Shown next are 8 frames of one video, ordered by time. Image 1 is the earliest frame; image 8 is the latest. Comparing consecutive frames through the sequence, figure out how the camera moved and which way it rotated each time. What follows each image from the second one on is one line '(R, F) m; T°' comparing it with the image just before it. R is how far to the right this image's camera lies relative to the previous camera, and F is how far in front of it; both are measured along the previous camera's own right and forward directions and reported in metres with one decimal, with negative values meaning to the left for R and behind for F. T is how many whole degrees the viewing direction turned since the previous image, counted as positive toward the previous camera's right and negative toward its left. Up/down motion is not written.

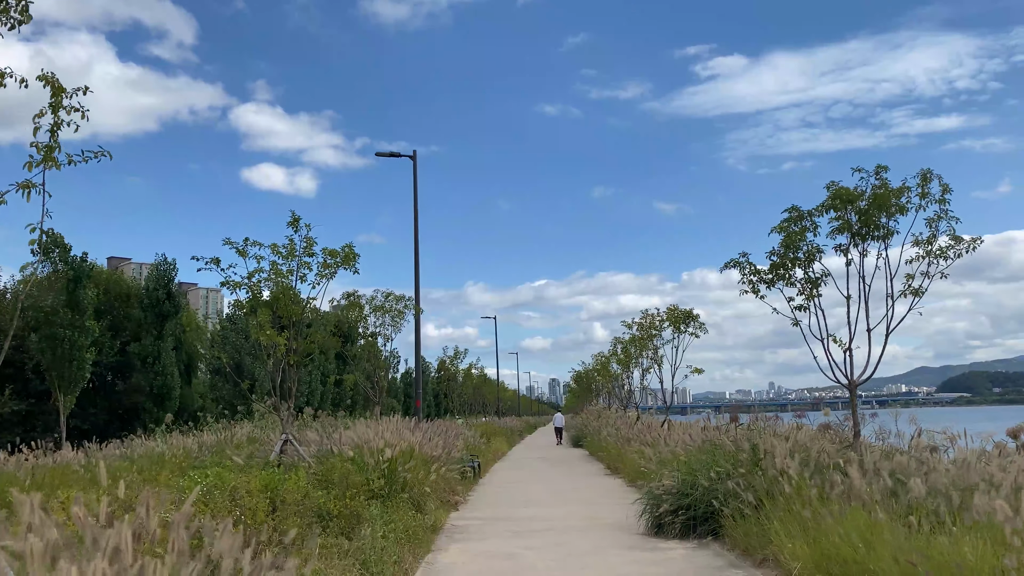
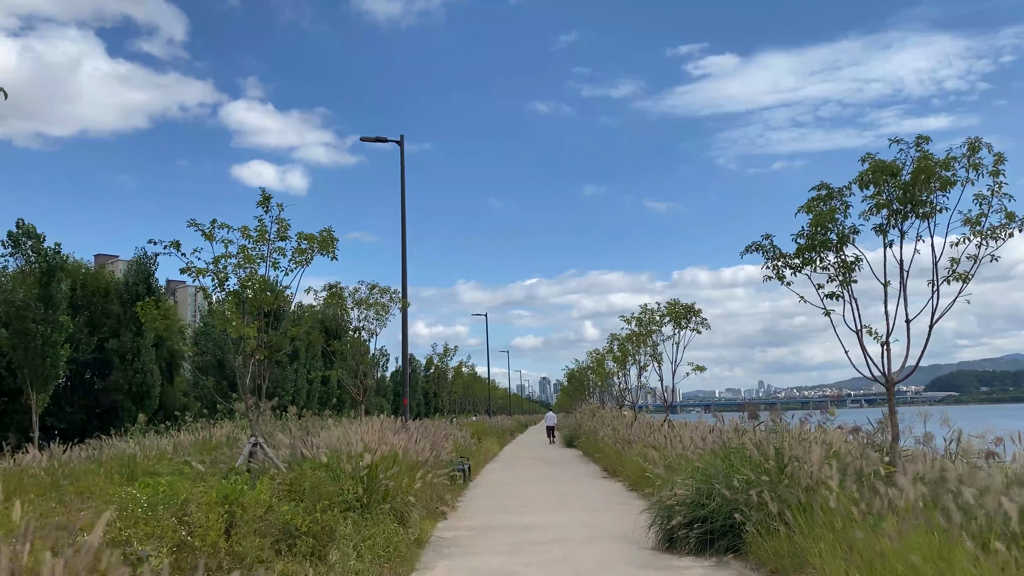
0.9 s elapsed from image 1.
(0.0, +0.8) m; +1°
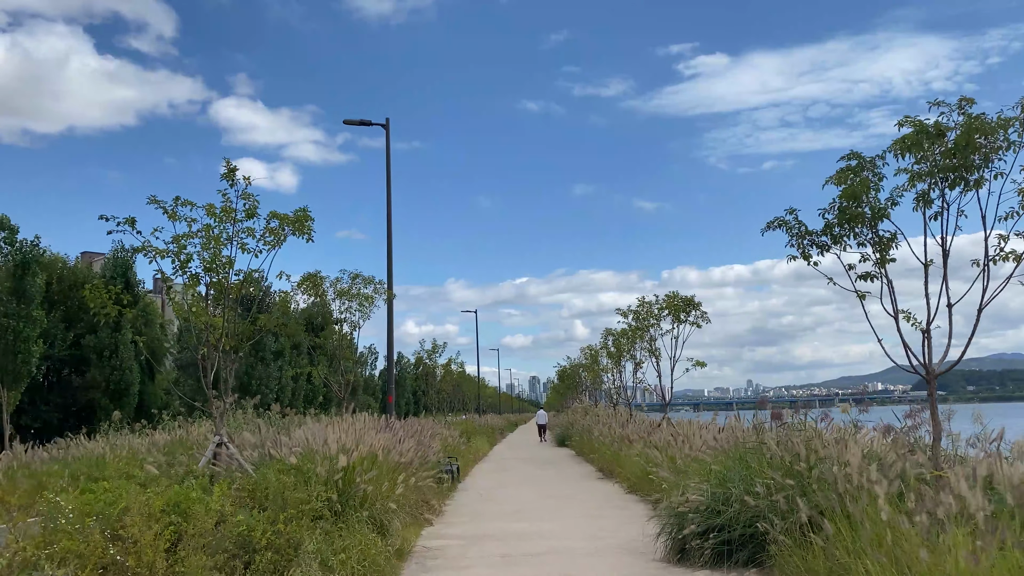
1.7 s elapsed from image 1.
(0.0, +0.7) m; +1°
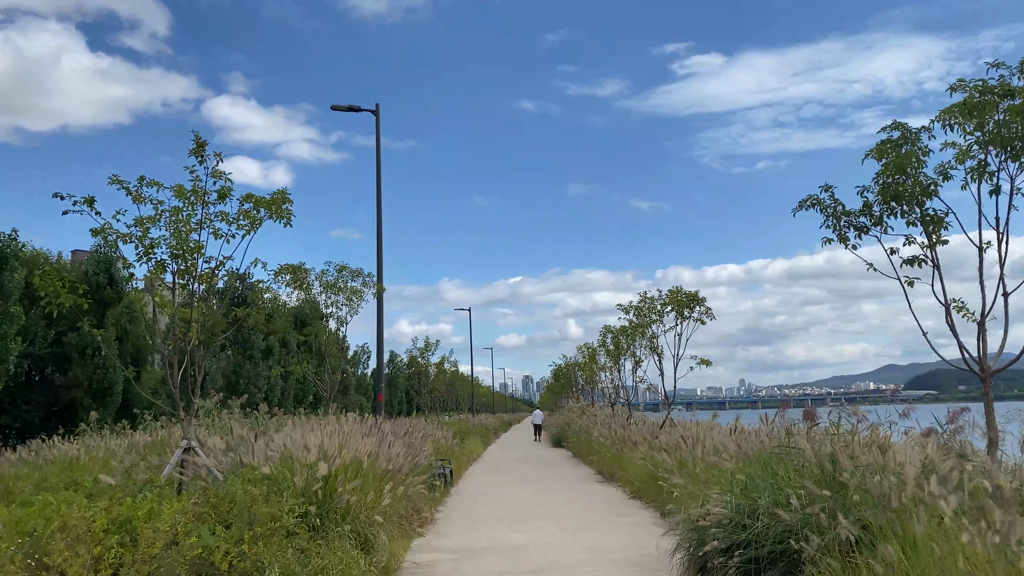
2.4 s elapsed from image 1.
(0.0, +0.7) m; 0°
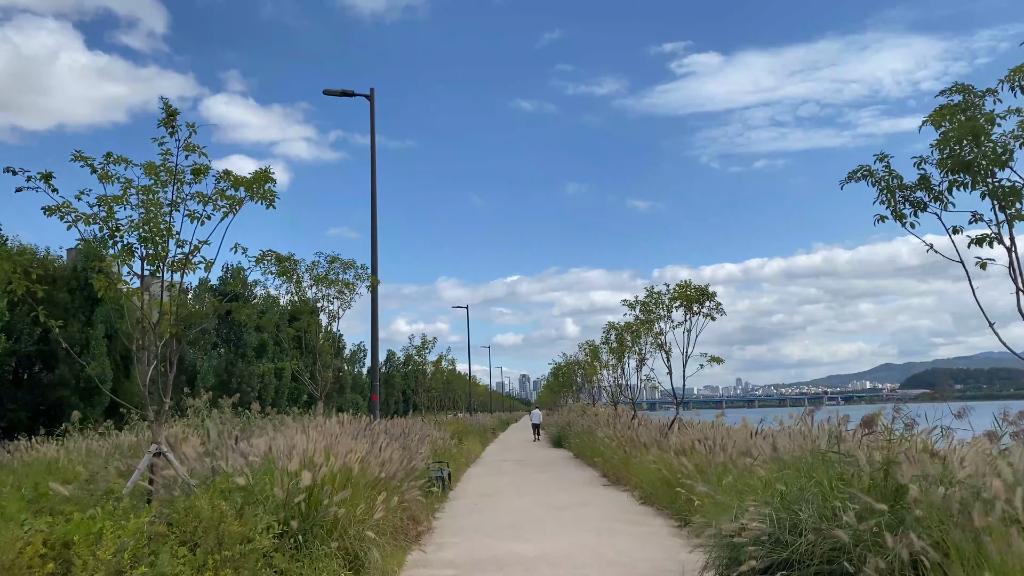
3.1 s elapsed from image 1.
(-0.1, +0.7) m; 0°
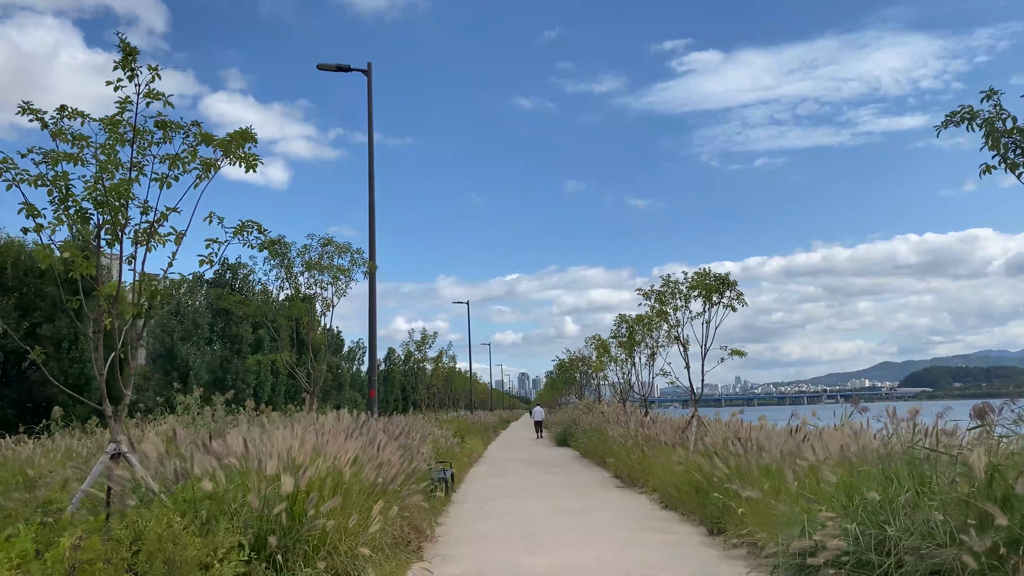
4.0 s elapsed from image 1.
(-0.1, +0.8) m; 0°
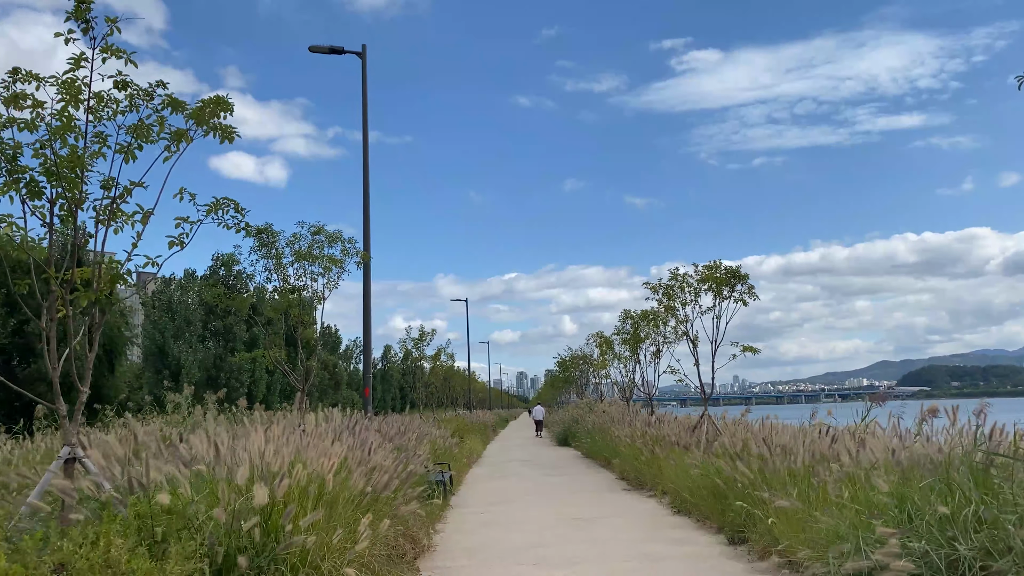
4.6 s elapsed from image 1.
(-0.1, +0.6) m; 0°
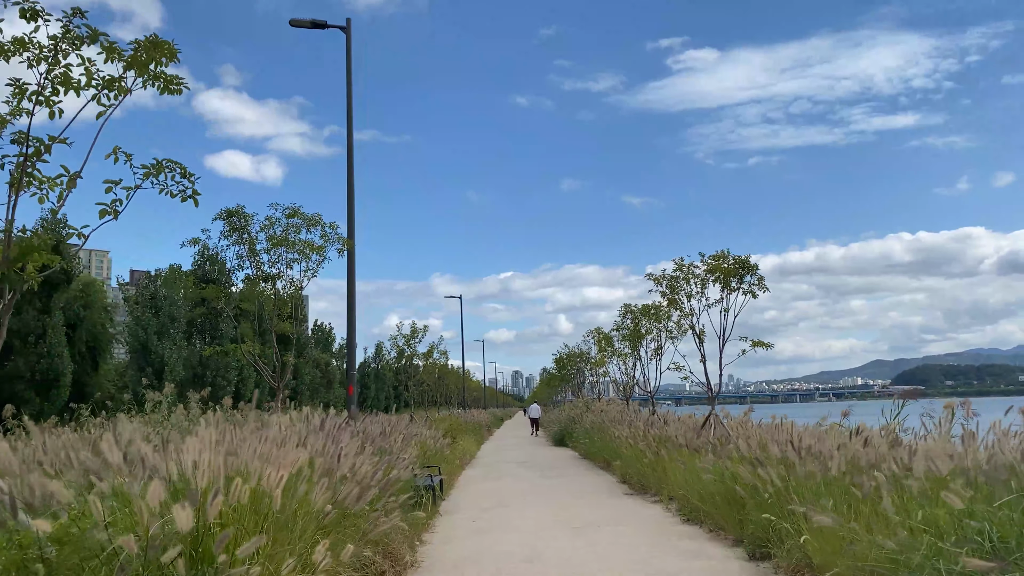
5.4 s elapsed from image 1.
(0.0, +0.8) m; 0°
